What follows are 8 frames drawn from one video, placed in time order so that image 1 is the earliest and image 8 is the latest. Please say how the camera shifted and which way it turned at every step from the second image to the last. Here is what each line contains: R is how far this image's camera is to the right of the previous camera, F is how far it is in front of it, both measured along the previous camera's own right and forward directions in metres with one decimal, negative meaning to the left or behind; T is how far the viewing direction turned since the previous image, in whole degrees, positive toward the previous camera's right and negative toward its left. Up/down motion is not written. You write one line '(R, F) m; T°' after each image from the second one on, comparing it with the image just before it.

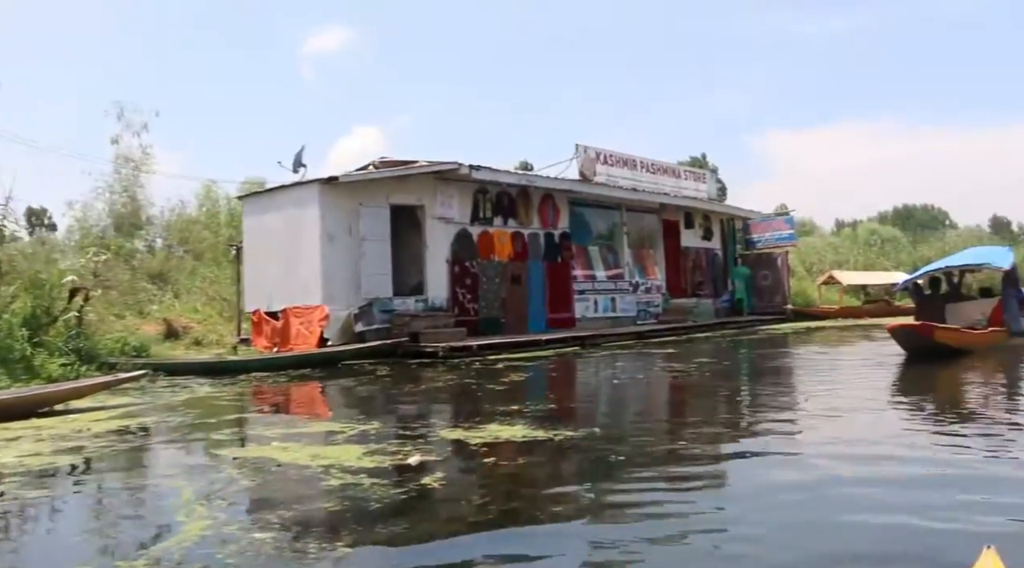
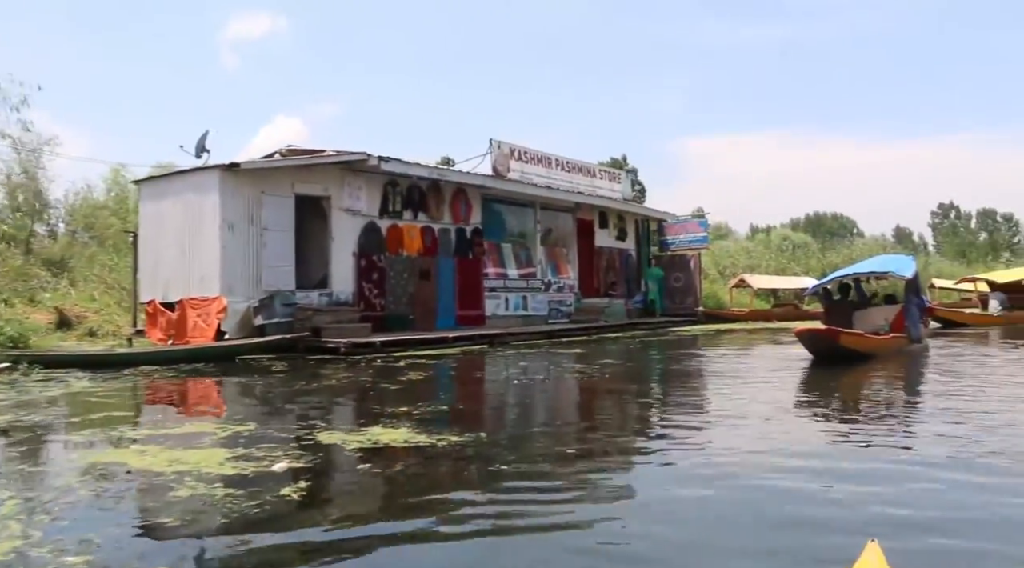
(+0.1, +0.2) m; +5°
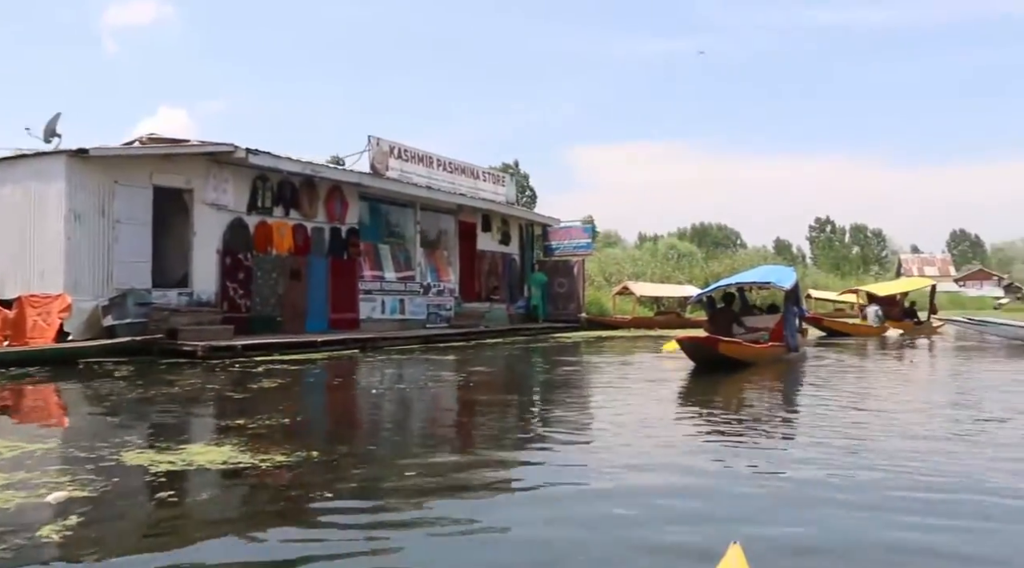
(+0.2, +0.4) m; +6°
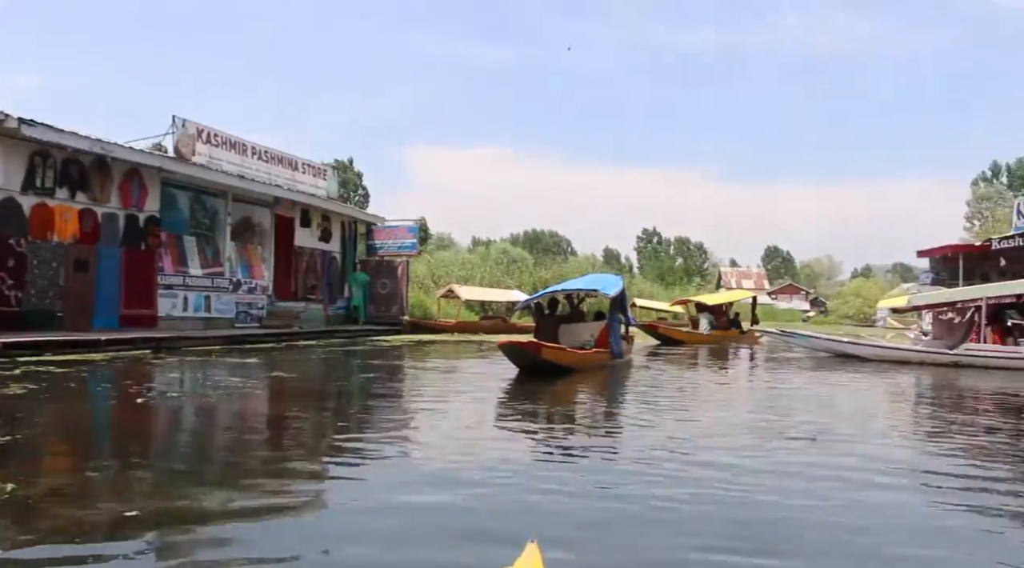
(+0.2, +0.5) m; +10°
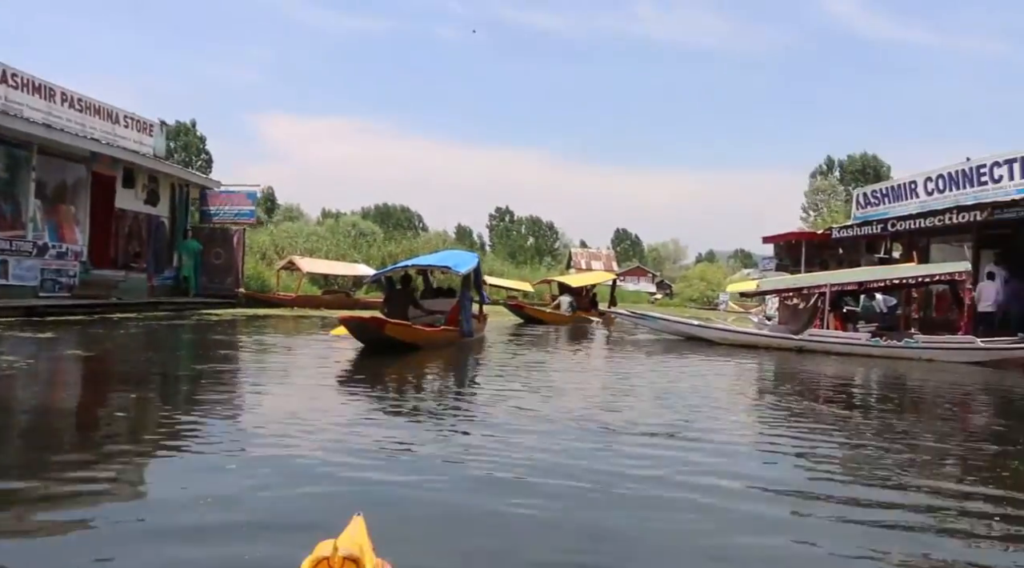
(+0.1, +0.7) m; +9°
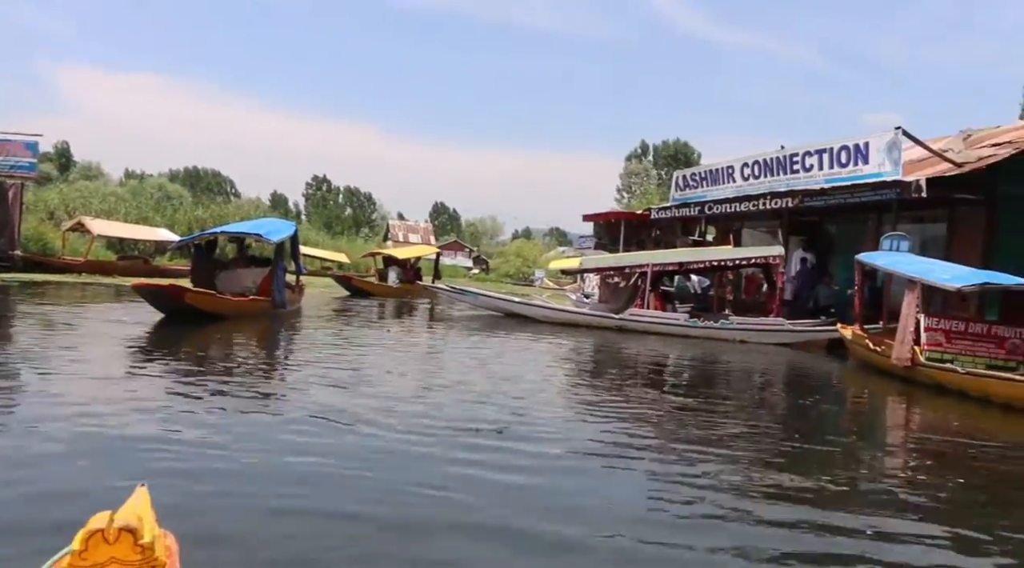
(-0.1, +0.7) m; +11°
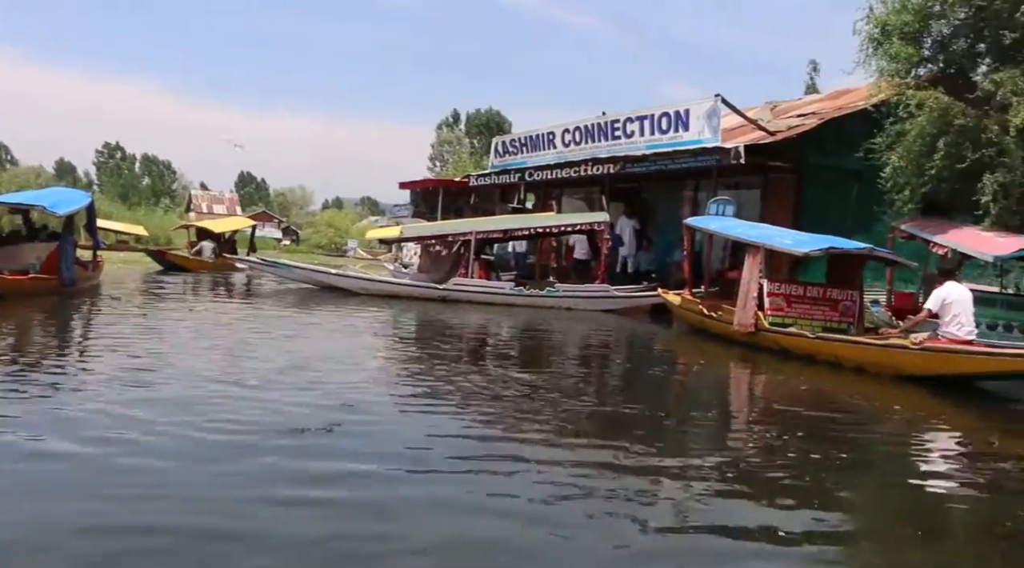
(-0.2, +0.7) m; +11°
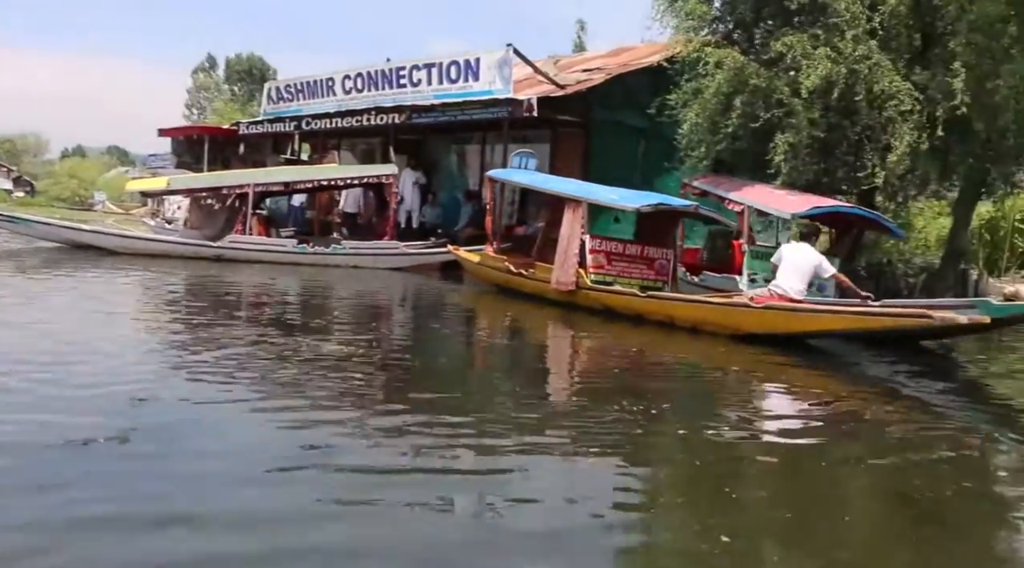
(-0.4, +0.8) m; +14°
